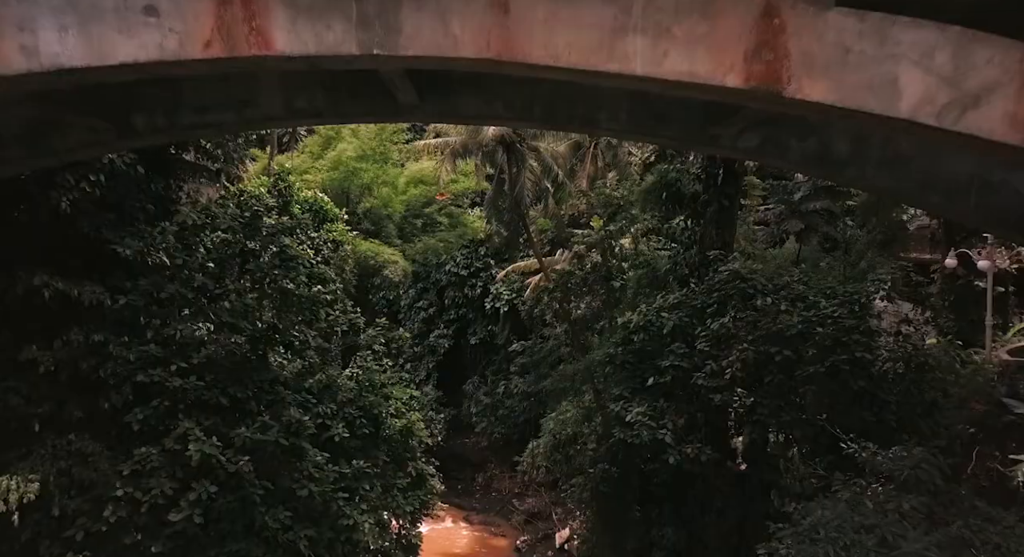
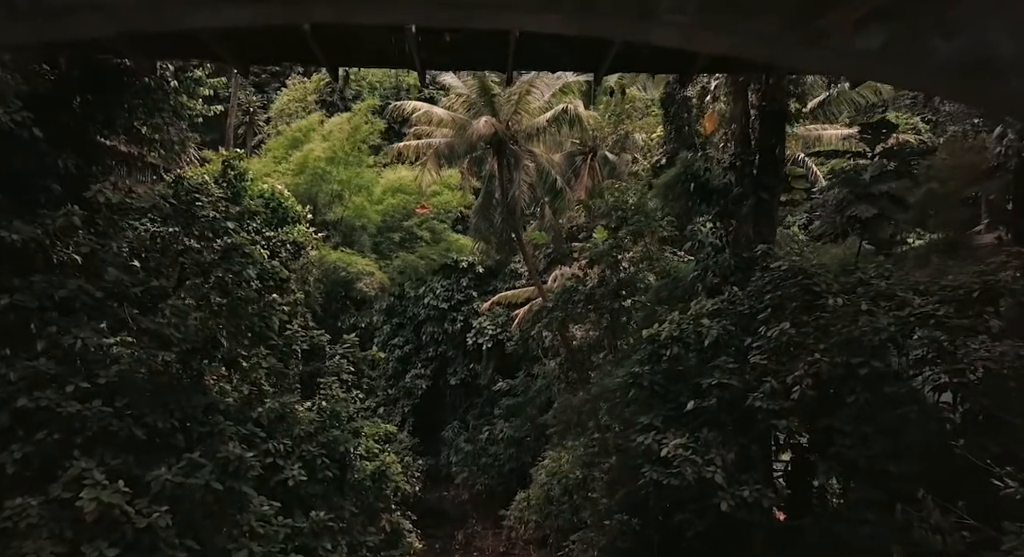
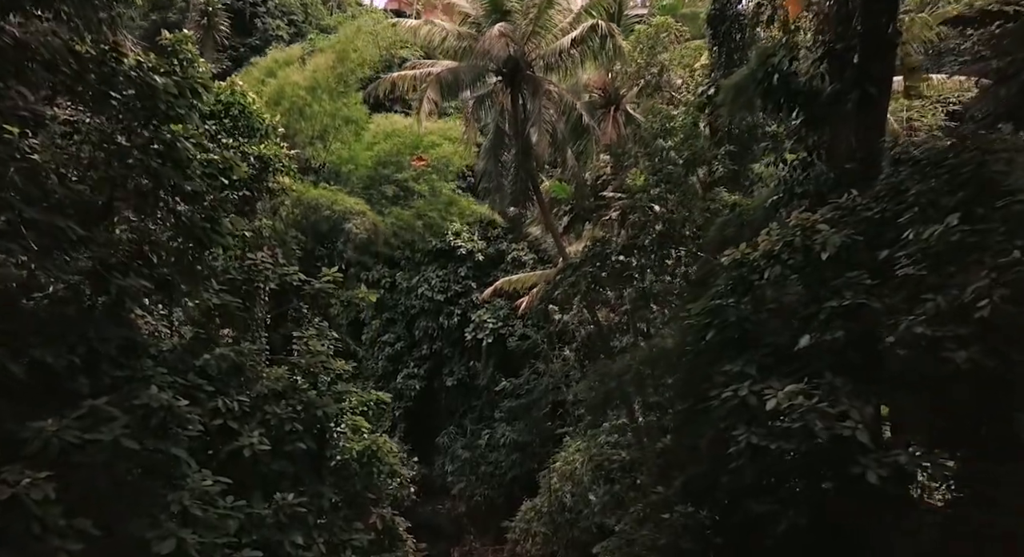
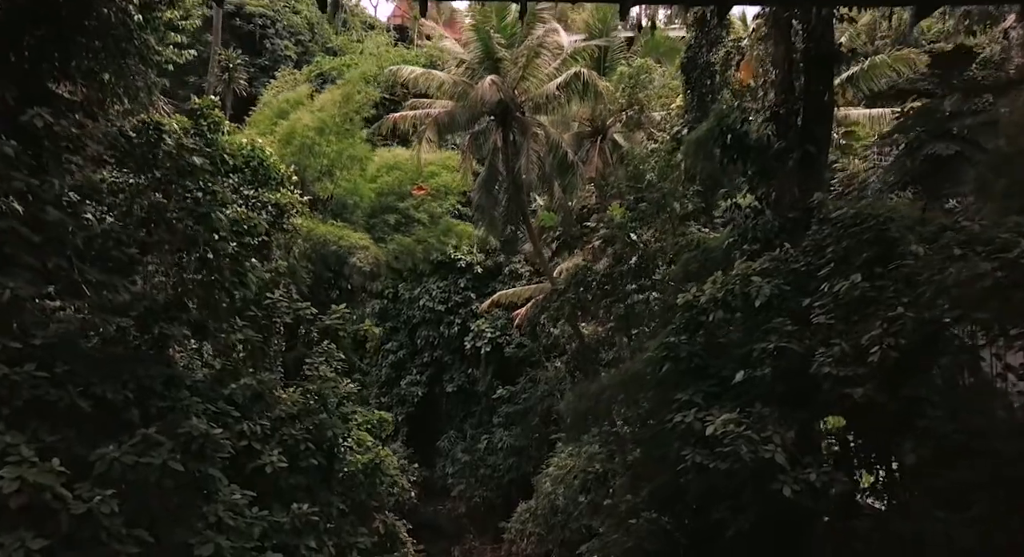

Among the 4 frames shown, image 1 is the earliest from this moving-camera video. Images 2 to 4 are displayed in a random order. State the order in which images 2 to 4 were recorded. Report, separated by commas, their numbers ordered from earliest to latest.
2, 4, 3
